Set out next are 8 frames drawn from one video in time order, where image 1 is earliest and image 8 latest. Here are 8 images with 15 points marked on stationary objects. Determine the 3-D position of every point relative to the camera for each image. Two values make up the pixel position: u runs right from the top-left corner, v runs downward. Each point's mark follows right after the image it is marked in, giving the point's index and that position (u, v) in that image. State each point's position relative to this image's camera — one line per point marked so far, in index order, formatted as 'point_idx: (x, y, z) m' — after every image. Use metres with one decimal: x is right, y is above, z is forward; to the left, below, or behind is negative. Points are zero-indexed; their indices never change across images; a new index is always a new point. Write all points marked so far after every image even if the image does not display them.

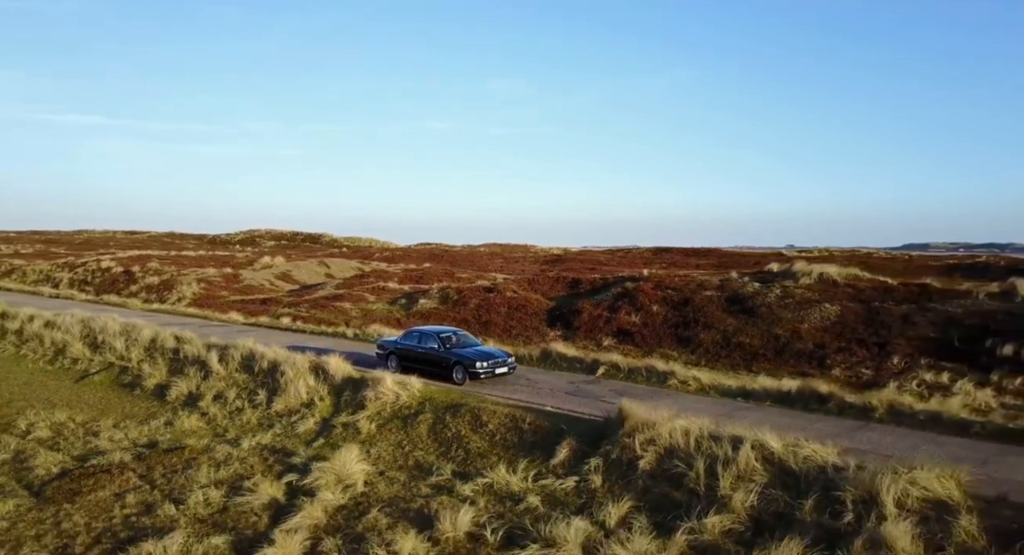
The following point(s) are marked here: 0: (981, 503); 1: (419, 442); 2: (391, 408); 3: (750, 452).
0: (+4.8, -2.3, +7.6) m
1: (-1.7, -3.0, +13.6) m
2: (-2.6, -2.8, +15.6) m
3: (+3.0, -2.2, +9.4) m
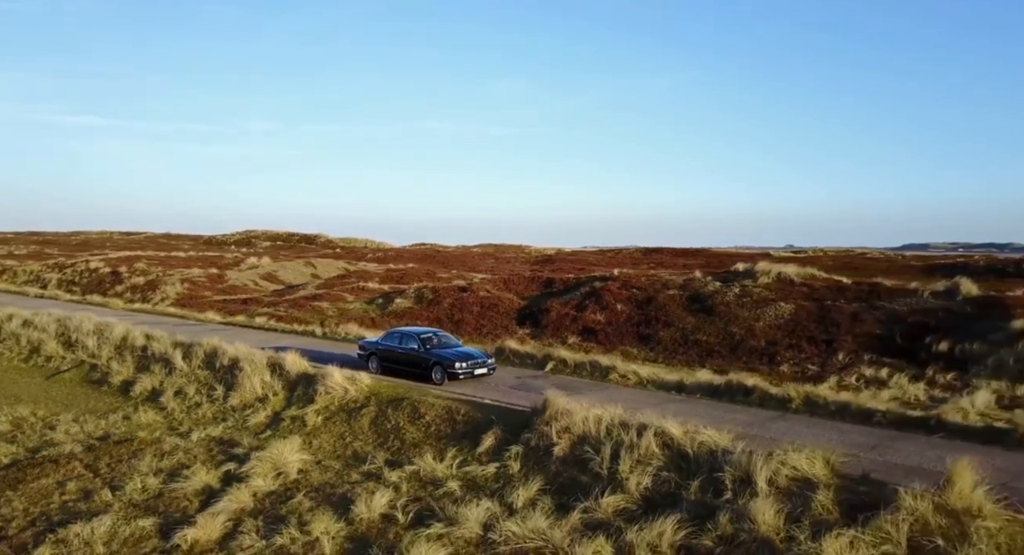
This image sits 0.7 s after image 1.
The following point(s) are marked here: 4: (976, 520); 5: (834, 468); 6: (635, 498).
0: (+3.7, -2.3, +8.2) m
1: (-2.9, -3.0, +14.1) m
2: (-3.8, -2.7, +16.2) m
3: (+1.9, -2.2, +10.0) m
4: (+4.4, -2.3, +7.1) m
5: (+3.8, -2.2, +8.6) m
6: (+1.5, -2.7, +9.0) m
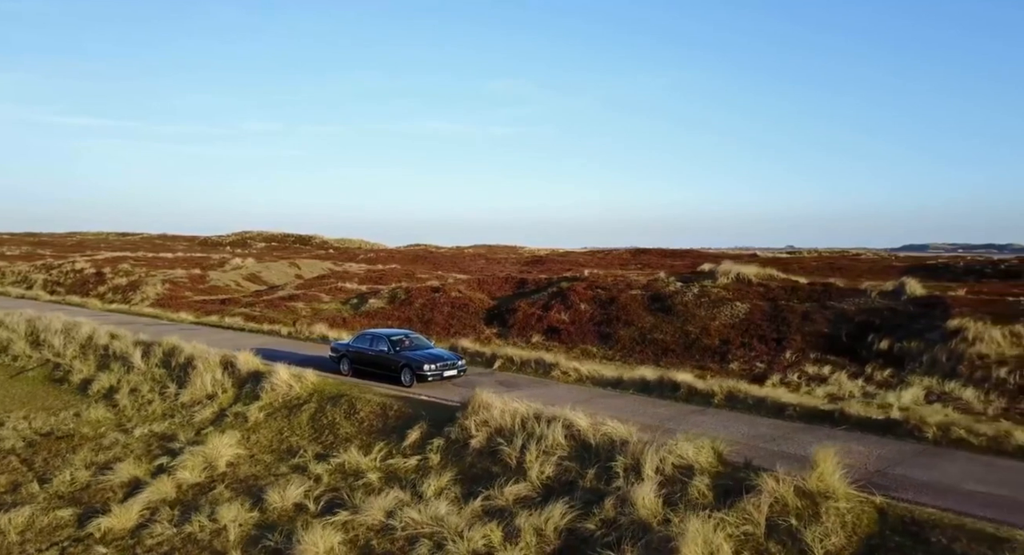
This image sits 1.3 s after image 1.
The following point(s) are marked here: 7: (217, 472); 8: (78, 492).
0: (+2.5, -2.2, +8.7) m
1: (-4.2, -3.0, +14.5) m
2: (-5.1, -2.7, +16.5) m
3: (+0.7, -2.2, +10.4) m
4: (+3.2, -2.3, +7.6) m
5: (+2.6, -2.2, +9.1) m
6: (+0.3, -2.7, +9.5) m
7: (-4.7, -3.1, +11.8) m
8: (-6.4, -3.1, +10.8) m
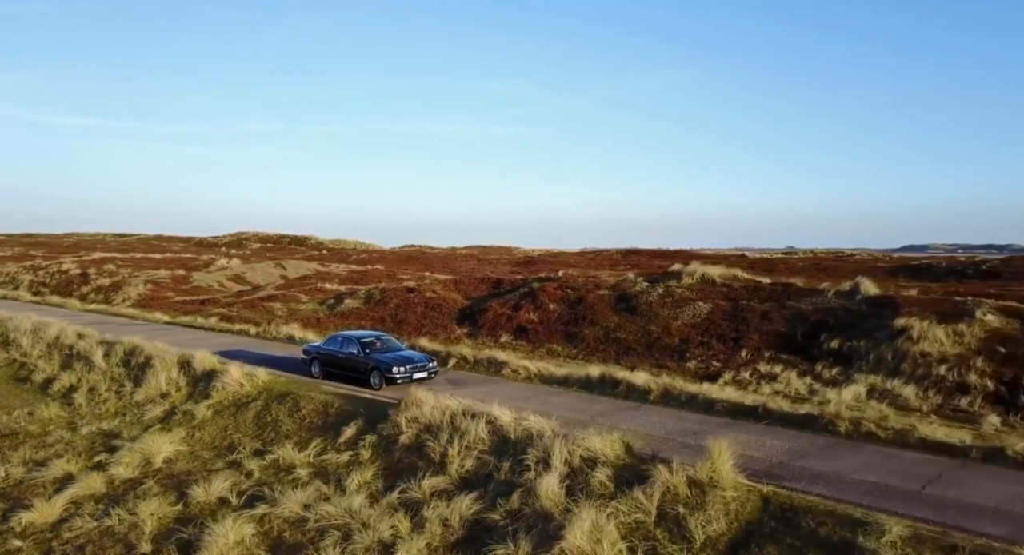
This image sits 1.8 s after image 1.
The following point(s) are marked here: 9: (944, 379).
0: (+1.4, -2.2, +9.0) m
1: (-5.4, -2.9, +14.7) m
2: (-6.3, -2.7, +16.7) m
3: (-0.4, -2.2, +10.7) m
4: (+2.2, -2.3, +7.9) m
5: (+1.5, -2.2, +9.4) m
6: (-0.8, -2.7, +9.7) m
7: (-5.8, -3.1, +12.0) m
8: (-7.5, -3.1, +11.0) m
9: (+10.6, -2.5, +18.1) m
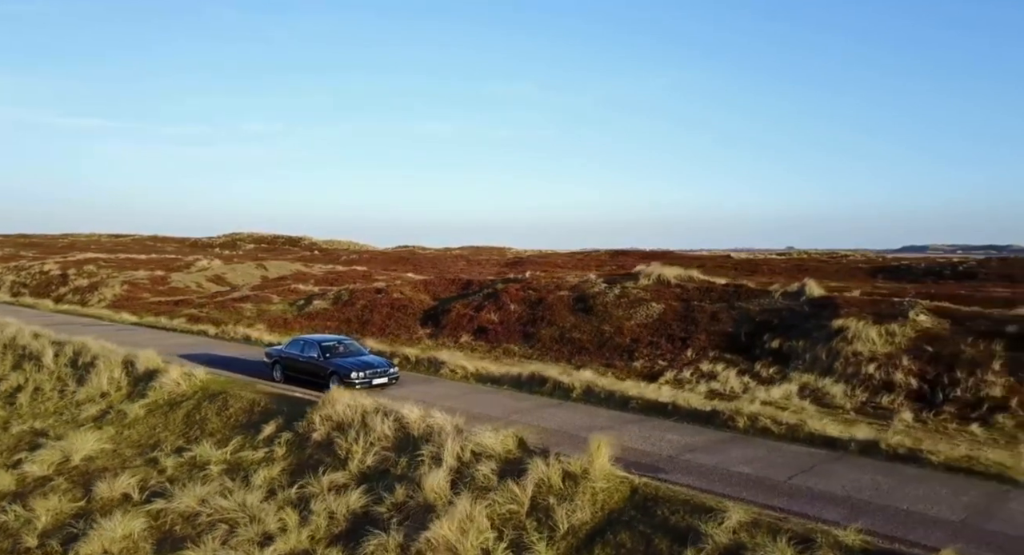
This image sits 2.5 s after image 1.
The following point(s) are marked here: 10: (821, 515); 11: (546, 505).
0: (+0.1, -2.2, +9.3) m
1: (-6.9, -3.0, +14.9) m
2: (-7.8, -2.7, +16.8) m
3: (-1.8, -2.2, +11.0) m
4: (+0.8, -2.3, +8.2) m
5: (+0.1, -2.2, +9.7) m
6: (-2.1, -2.7, +10.0) m
7: (-7.2, -3.1, +12.1) m
8: (-8.9, -3.1, +11.1) m
9: (+9.1, -2.5, +18.6) m
10: (+3.0, -2.3, +7.3) m
11: (+0.4, -2.5, +8.0) m
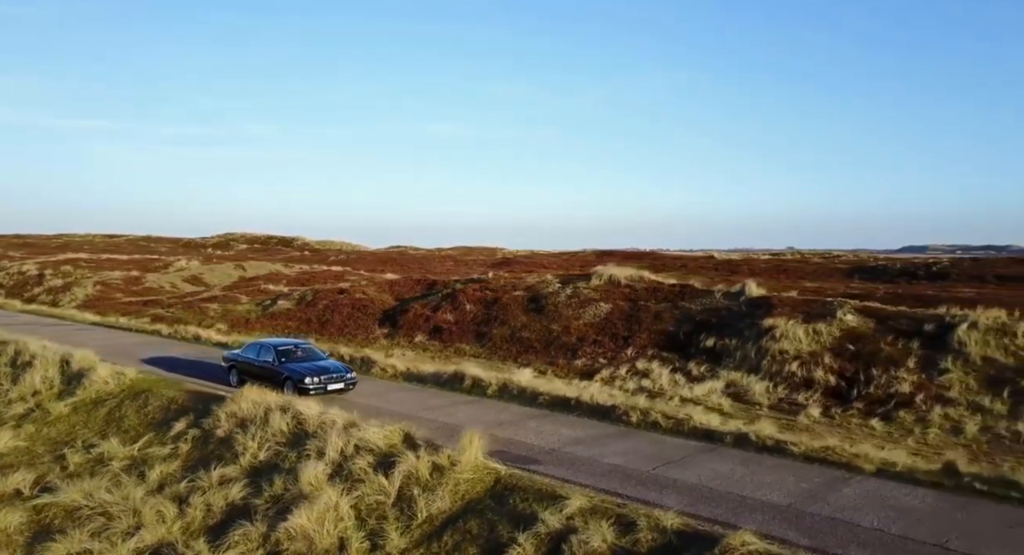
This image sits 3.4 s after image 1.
0: (-1.5, -2.2, +9.6) m
1: (-8.5, -2.9, +15.0) m
2: (-9.6, -2.7, +16.9) m
3: (-3.4, -2.1, +11.2) m
4: (-0.7, -2.3, +8.5) m
5: (-1.5, -2.2, +10.0) m
6: (-3.7, -2.6, +10.2) m
7: (-8.9, -3.1, +12.3) m
8: (-10.5, -3.1, +11.2) m
9: (+7.3, -2.5, +19.1) m
10: (+1.5, -2.3, +7.7) m
11: (-1.1, -2.5, +8.3) m
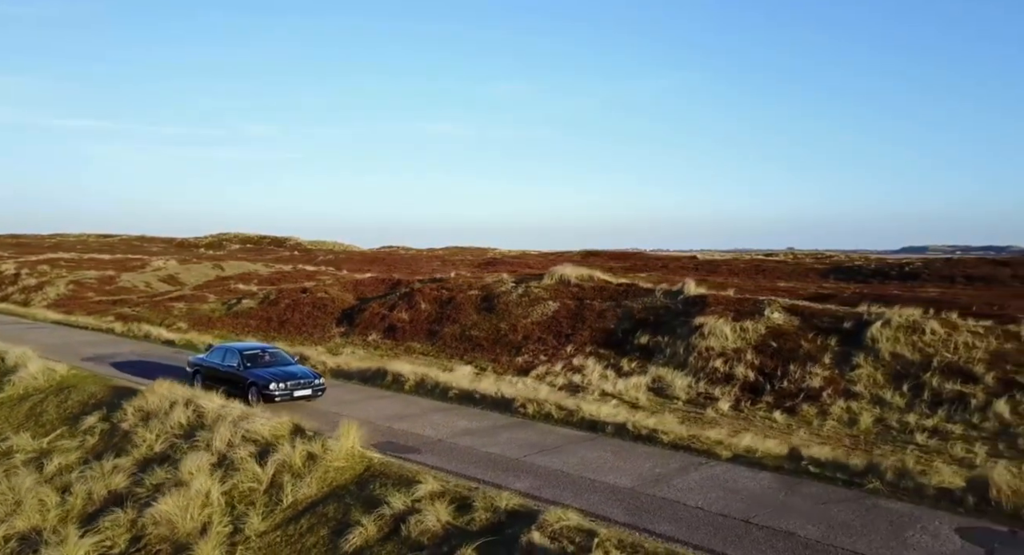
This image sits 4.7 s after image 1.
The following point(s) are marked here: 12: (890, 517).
0: (-3.1, -2.2, +10.0) m
1: (-10.3, -2.9, +15.2) m
2: (-11.3, -2.6, +17.1) m
3: (-5.1, -2.1, +11.5) m
4: (-2.3, -2.2, +8.9) m
5: (-3.1, -2.1, +10.4) m
6: (-5.3, -2.6, +10.5) m
7: (-10.5, -3.0, +12.5) m
8: (-12.1, -3.0, +11.4) m
9: (+5.4, -2.4, +19.7) m
10: (0.0, -2.3, +8.1) m
11: (-2.7, -2.4, +8.7) m
12: (+3.6, -2.3, +7.1) m
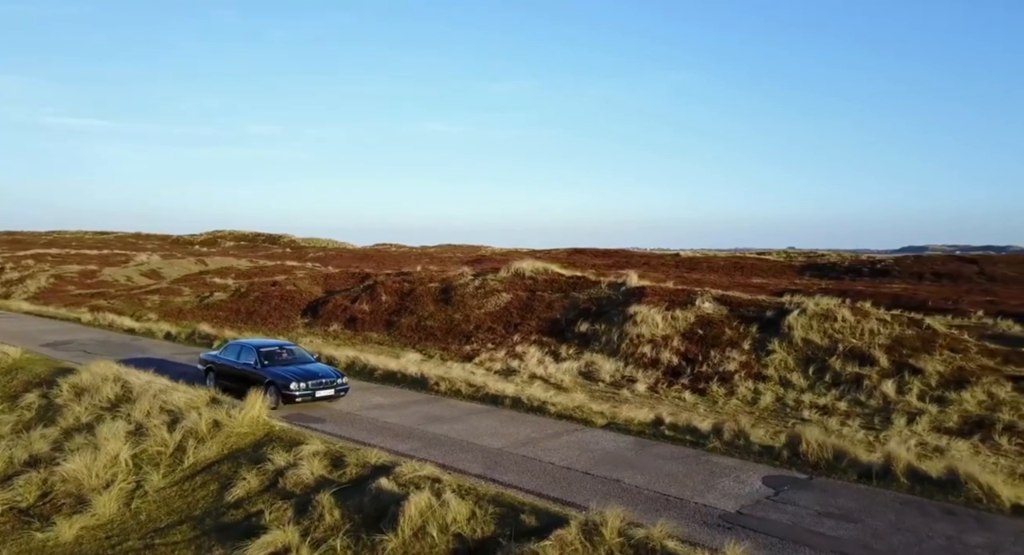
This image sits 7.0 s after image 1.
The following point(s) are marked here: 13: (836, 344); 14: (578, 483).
0: (-4.6, -1.9, +10.8) m
1: (-11.9, -2.6, +15.8) m
2: (-13.0, -2.3, +17.7) m
3: (-6.6, -1.8, +12.3) m
4: (-3.7, -2.0, +9.7) m
5: (-4.6, -1.9, +11.2) m
6: (-6.9, -2.3, +11.3) m
7: (-12.1, -2.7, +13.1) m
8: (-13.6, -2.8, +12.0) m
9: (+3.7, -2.2, +20.7) m
10: (-1.5, -2.0, +9.0) m
11: (-4.2, -2.2, +9.5) m
12: (+2.2, -2.1, +8.1) m
13: (+8.0, -1.7, +18.3) m
14: (+0.7, -2.1, +7.5) m
